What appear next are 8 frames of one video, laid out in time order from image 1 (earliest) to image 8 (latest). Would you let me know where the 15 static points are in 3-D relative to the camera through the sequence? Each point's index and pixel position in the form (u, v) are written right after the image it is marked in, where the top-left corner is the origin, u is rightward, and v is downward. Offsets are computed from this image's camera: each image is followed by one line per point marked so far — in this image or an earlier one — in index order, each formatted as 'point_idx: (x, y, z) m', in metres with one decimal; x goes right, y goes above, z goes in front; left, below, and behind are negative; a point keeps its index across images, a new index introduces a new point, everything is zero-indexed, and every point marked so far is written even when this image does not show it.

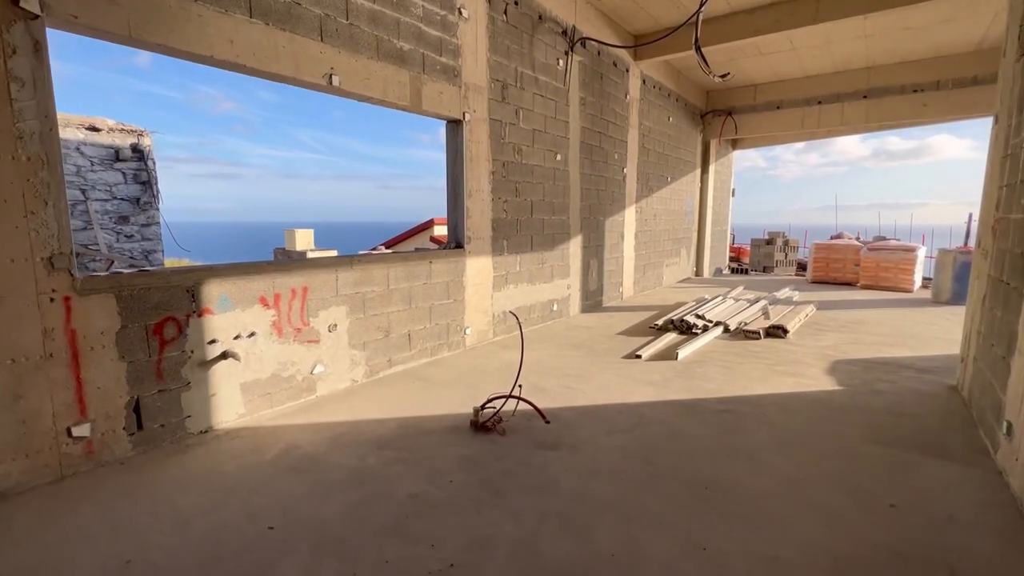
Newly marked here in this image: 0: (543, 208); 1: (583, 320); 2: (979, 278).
0: (+0.4, +0.9, +5.3) m
1: (+0.9, -0.4, +5.7) m
2: (+3.2, +0.1, +3.2) m
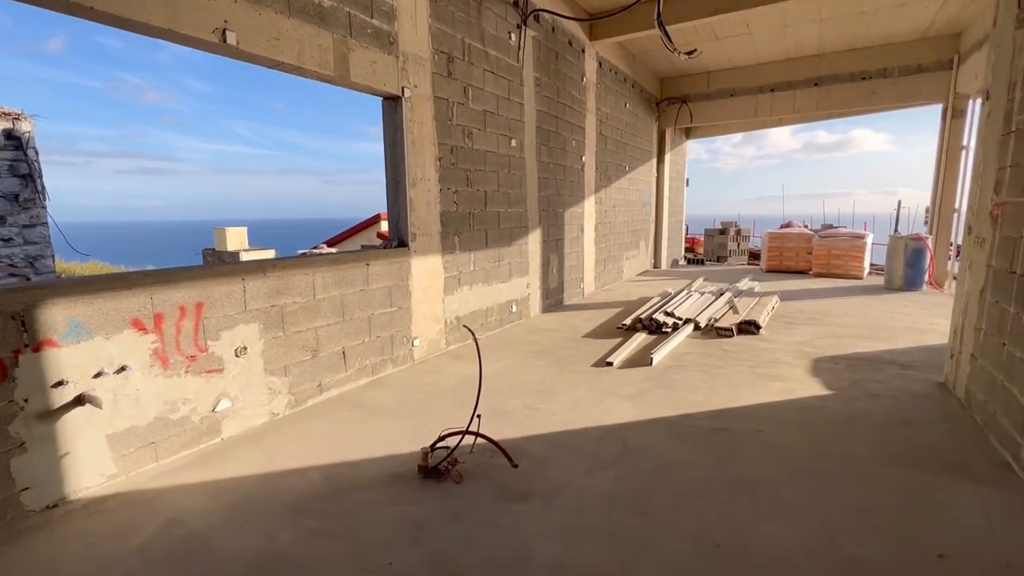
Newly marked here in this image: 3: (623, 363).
0: (-0.1, +0.9, +4.7) m
1: (+0.4, -0.4, +5.3) m
2: (+2.9, +0.1, +3.0) m
3: (+0.9, -0.6, +3.8) m
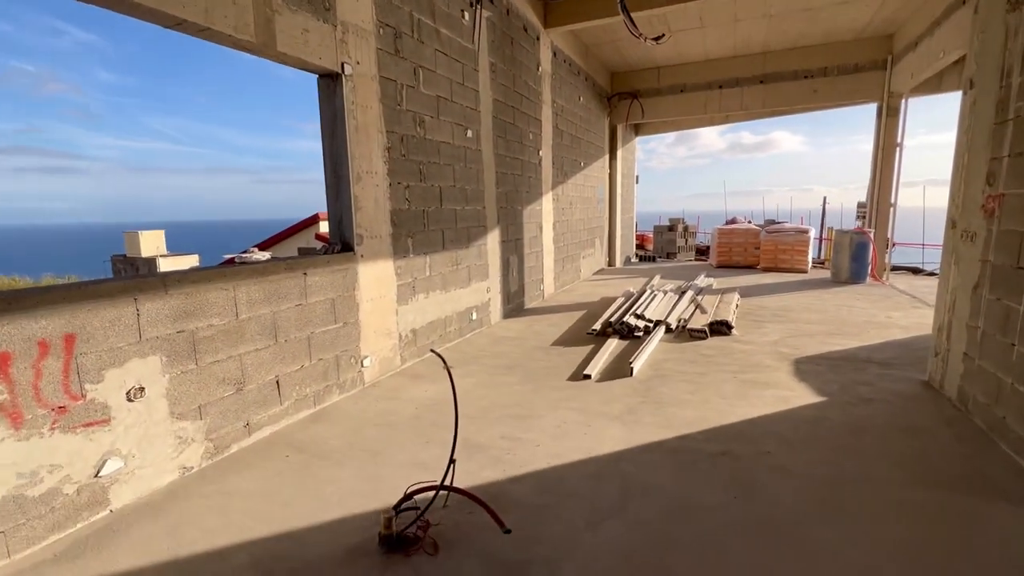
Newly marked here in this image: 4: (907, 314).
0: (-0.5, +0.8, +4.3) m
1: (-0.1, -0.4, +4.9) m
2: (+2.7, +0.1, +2.8) m
3: (+0.7, -0.6, +3.5) m
4: (+4.4, -0.3, +5.3) m
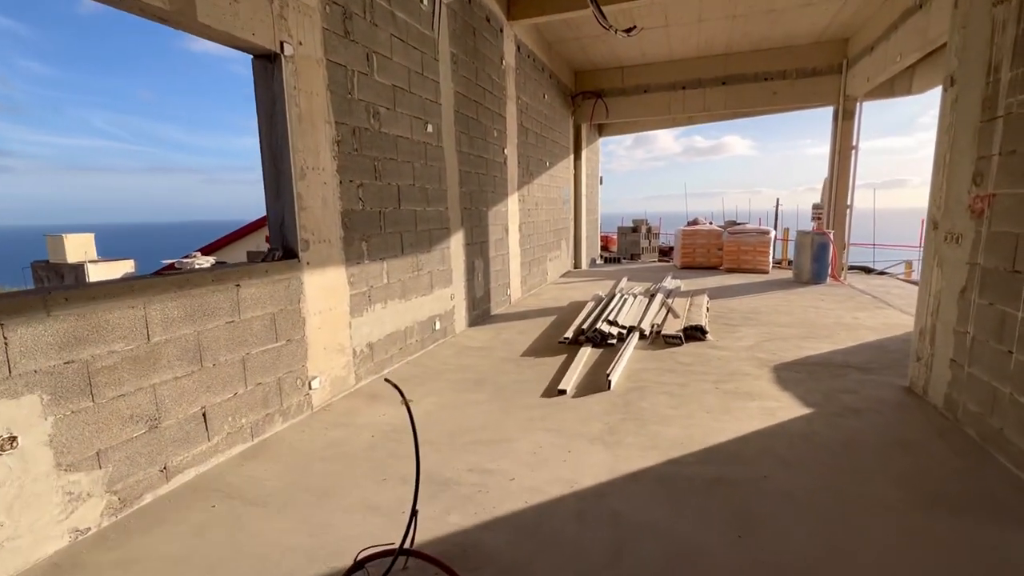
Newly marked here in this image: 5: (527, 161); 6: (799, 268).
0: (-0.8, +0.8, +3.9) m
1: (-0.4, -0.5, +4.5) m
2: (+2.5, +0.1, +2.7) m
3: (+0.4, -0.7, +3.2) m
4: (+4.0, -0.3, +5.3) m
5: (+0.2, +1.8, +6.6) m
6: (+4.6, +0.3, +7.6) m
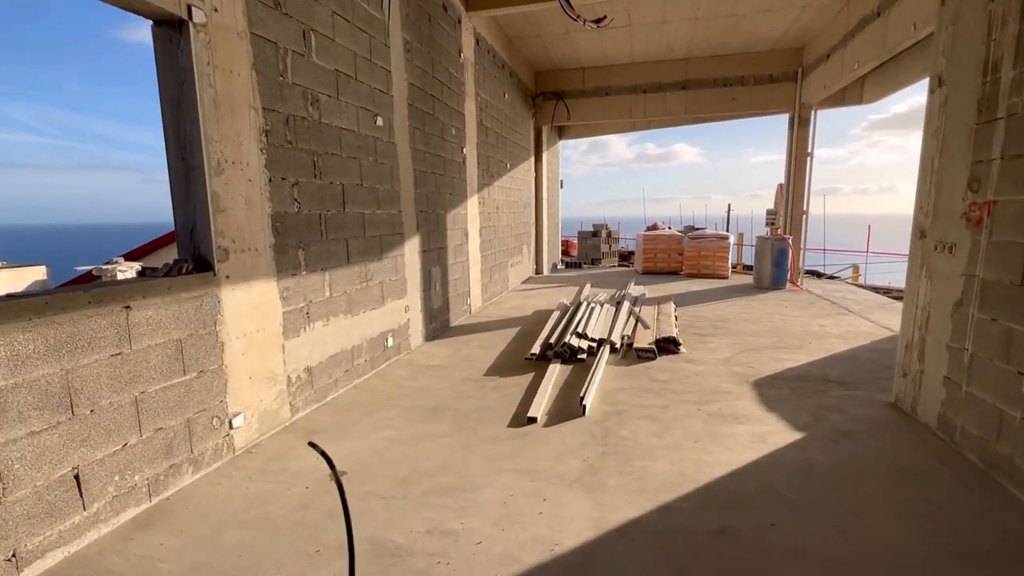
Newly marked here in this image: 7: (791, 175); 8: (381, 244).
0: (-1.1, +0.7, +3.5) m
1: (-0.7, -0.6, +4.1) m
2: (+2.3, +0.1, +2.6) m
3: (+0.2, -0.8, +2.9) m
4: (+3.6, -0.4, +5.3) m
5: (-0.3, +1.7, +6.2) m
6: (+4.0, +0.2, +7.6) m
7: (+4.9, +2.0, +8.2) m
8: (-1.0, +0.3, +3.7) m
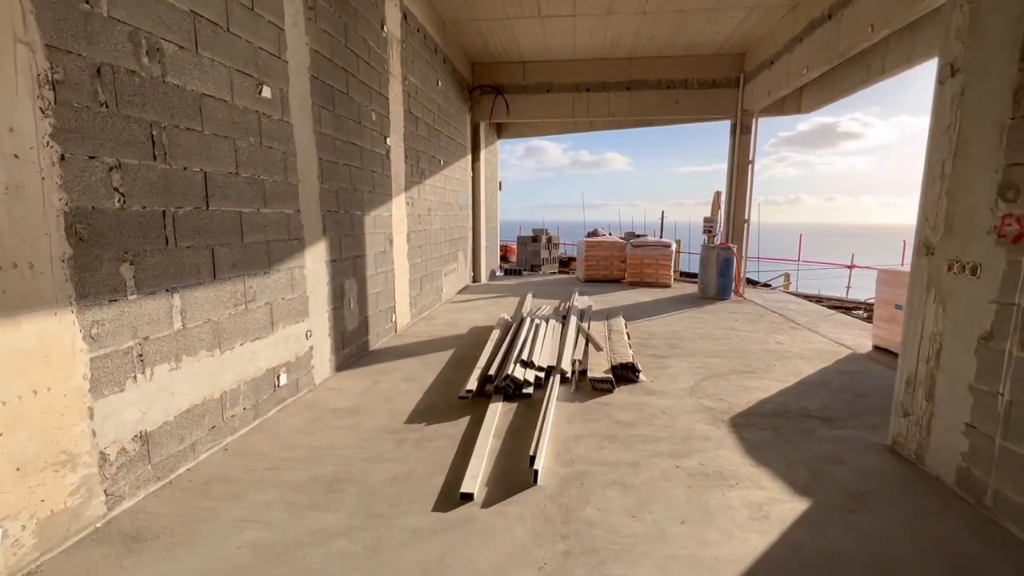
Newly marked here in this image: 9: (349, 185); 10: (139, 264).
0: (-1.5, +0.5, +2.6) m
1: (-1.2, -0.7, +3.3) m
2: (+2.0, -0.1, +2.2) m
3: (-0.1, -0.9, +2.2) m
4: (+2.9, -0.5, +5.0) m
5: (-1.1, +1.5, +5.4) m
6: (+3.0, +0.1, +7.3) m
7: (+3.8, +1.8, +8.1) m
8: (-1.5, +0.2, +2.8) m
9: (-1.3, +0.8, +3.9) m
10: (-1.6, +0.1, +2.0) m
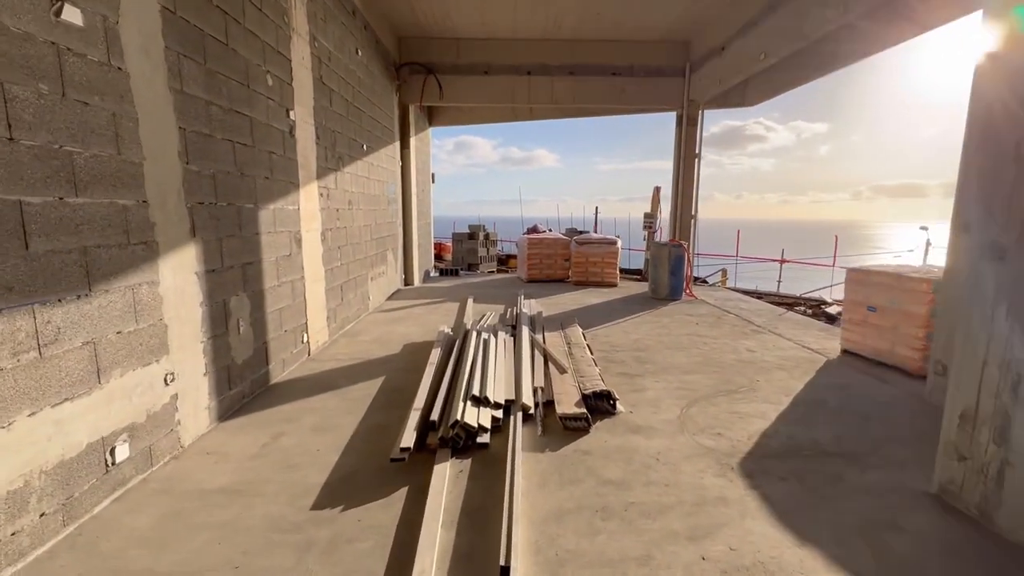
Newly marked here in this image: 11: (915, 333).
0: (-1.7, +0.4, +1.6) m
1: (-1.4, -0.8, +2.3) m
2: (+1.9, -0.1, +1.7) m
3: (-0.2, -1.0, +1.4) m
4: (+2.4, -0.5, +4.6) m
5: (-1.7, +1.4, +4.5) m
6: (+2.1, +0.1, +6.9) m
7: (+2.8, +1.8, +7.8) m
8: (-1.7, +0.1, +1.9) m
9: (-1.7, +0.7, +2.9) m
10: (-1.7, 0.0, +1.0) m
11: (+3.2, -0.4, +3.8) m
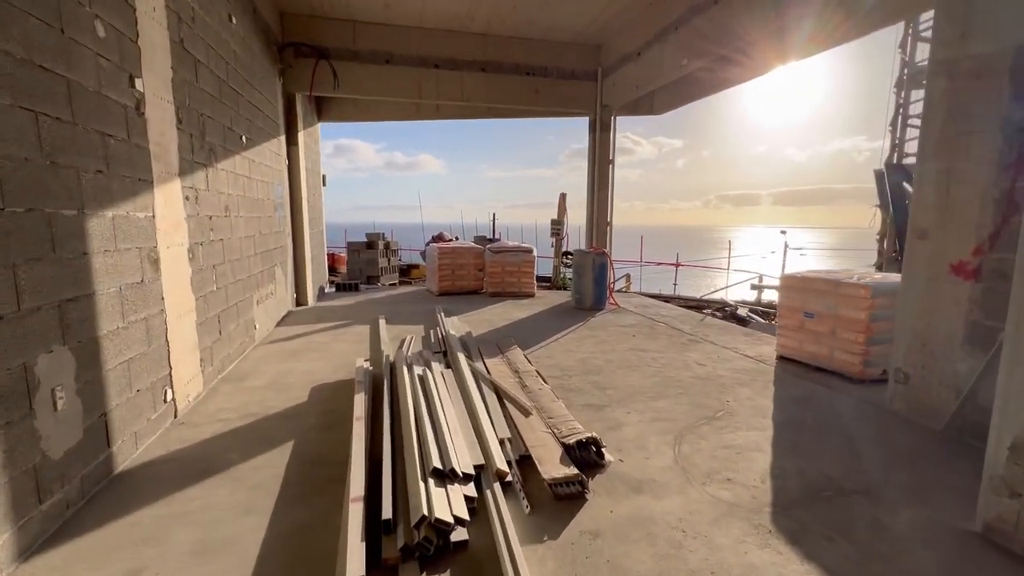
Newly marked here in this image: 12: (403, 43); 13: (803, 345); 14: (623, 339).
0: (-1.5, +0.2, +0.6) m
1: (-1.4, -1.0, +1.3) m
2: (+1.9, -0.2, +1.5) m
3: (0.0, -1.1, +0.7) m
4: (+1.8, -0.6, +4.5) m
5: (-2.2, +1.2, +3.4) m
6: (+1.0, -0.1, +6.7) m
7: (+1.3, +1.7, +7.6) m
8: (-1.6, -0.1, +0.9) m
9: (-1.9, +0.5, +1.9) m
10: (-1.4, -0.2, 0.0) m
11: (+2.8, -0.4, +3.9) m
12: (-1.5, +3.4, +6.6) m
13: (+2.6, -0.5, +4.2) m
14: (+1.2, -0.5, +5.1) m
